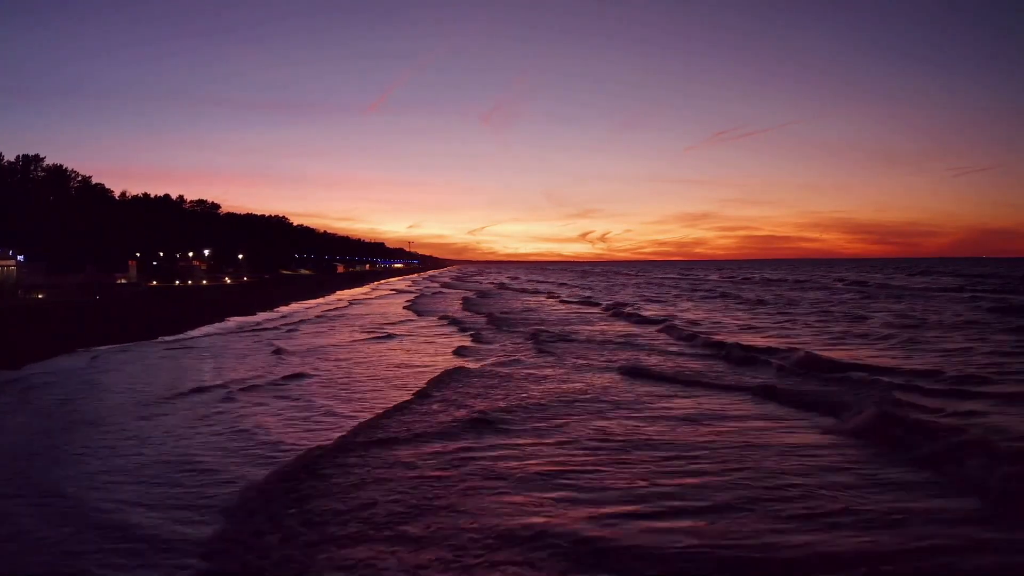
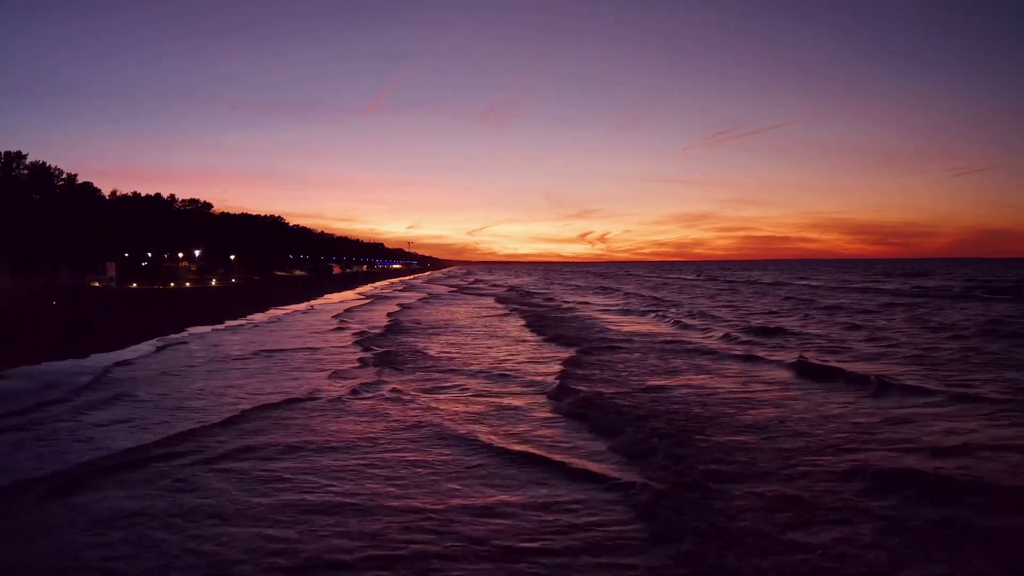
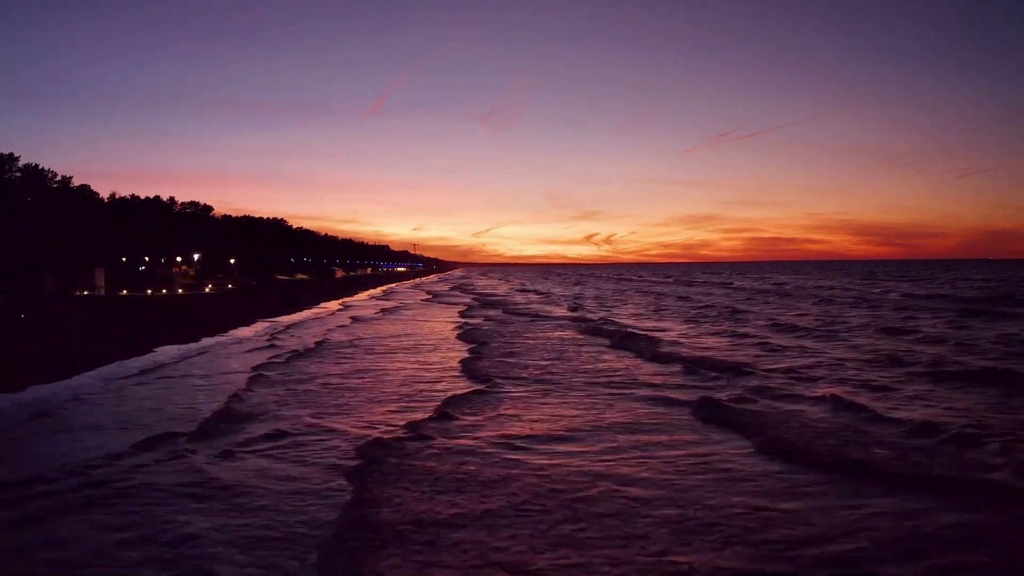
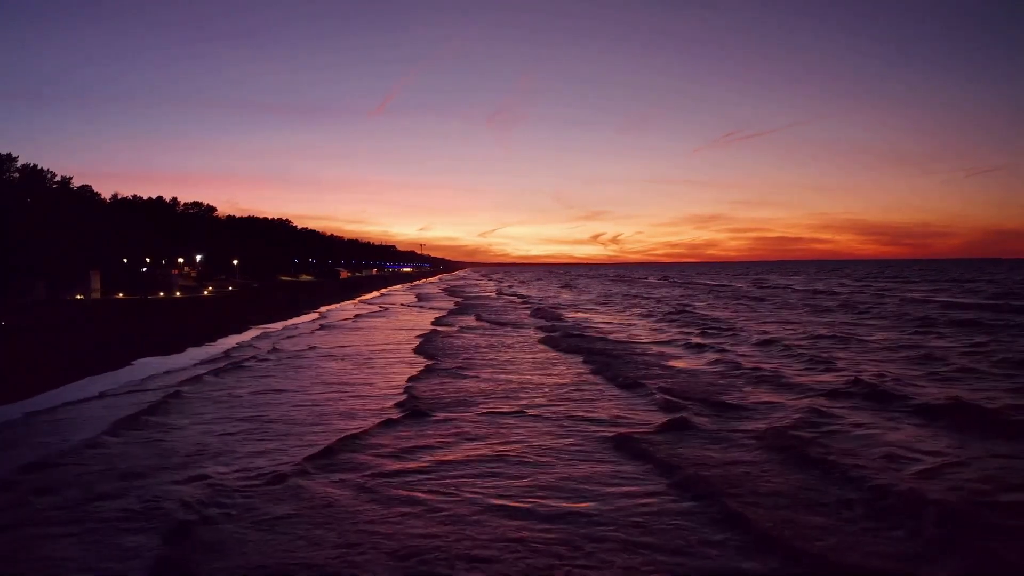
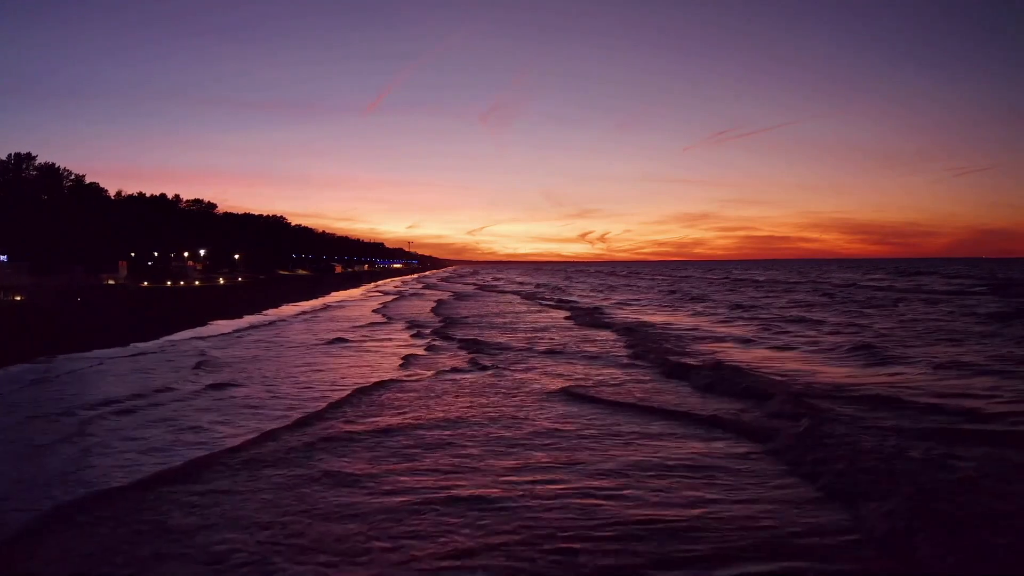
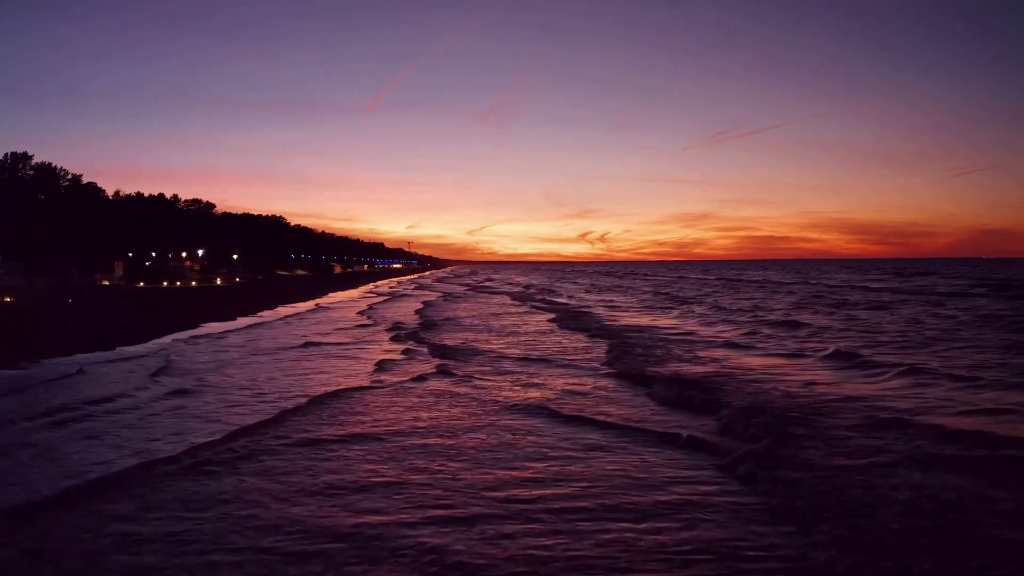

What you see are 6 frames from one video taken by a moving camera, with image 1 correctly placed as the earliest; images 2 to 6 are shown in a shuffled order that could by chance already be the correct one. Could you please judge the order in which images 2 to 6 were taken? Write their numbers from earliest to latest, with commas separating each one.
5, 6, 2, 3, 4
